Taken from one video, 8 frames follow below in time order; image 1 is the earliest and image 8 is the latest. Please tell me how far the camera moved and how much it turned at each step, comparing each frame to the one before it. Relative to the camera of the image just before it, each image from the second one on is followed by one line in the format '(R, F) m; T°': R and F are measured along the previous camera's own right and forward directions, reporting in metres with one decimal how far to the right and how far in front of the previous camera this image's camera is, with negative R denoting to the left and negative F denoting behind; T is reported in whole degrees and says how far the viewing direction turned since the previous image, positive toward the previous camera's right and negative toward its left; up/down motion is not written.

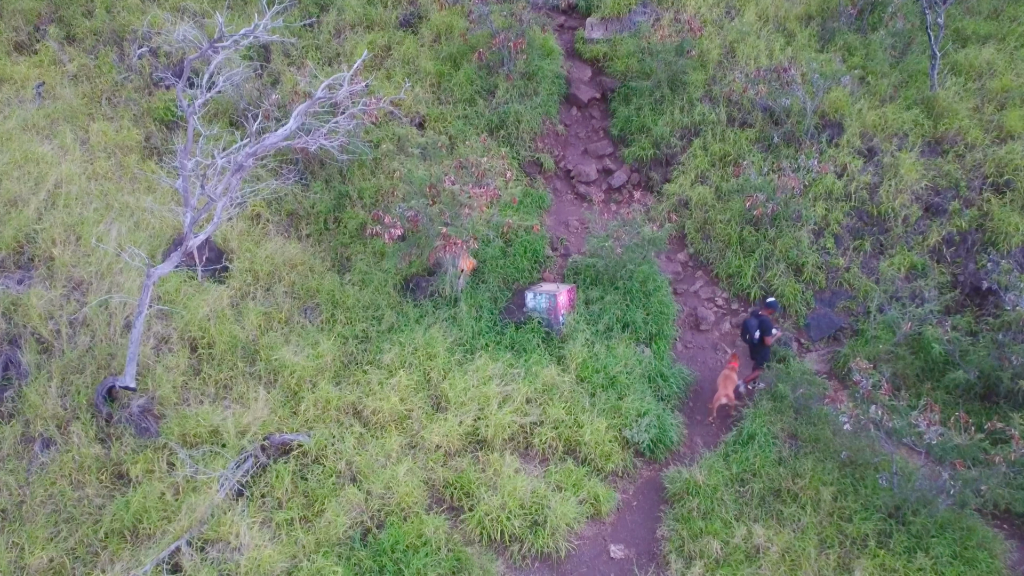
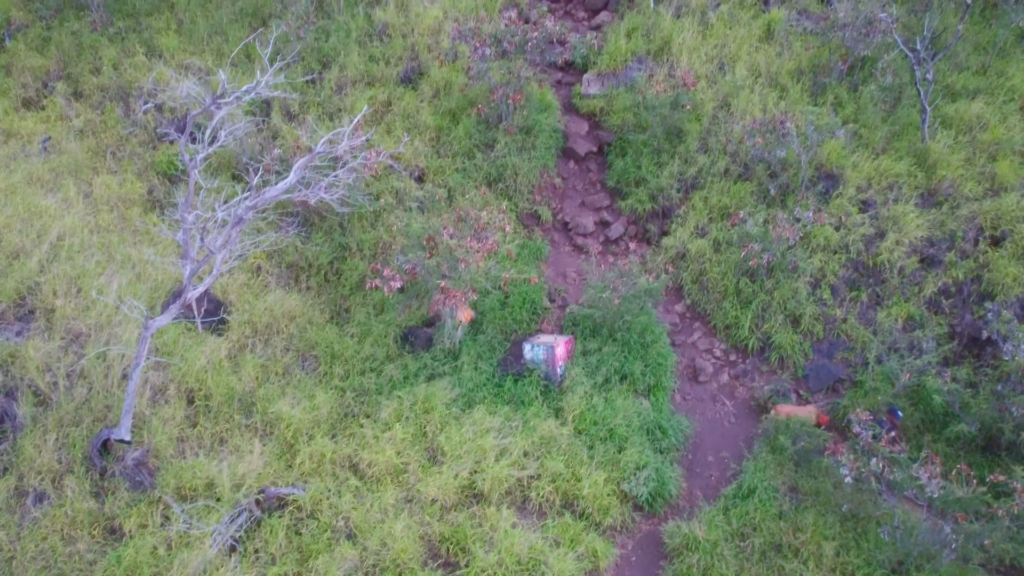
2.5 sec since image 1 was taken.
(0.0, 0.0) m; 0°
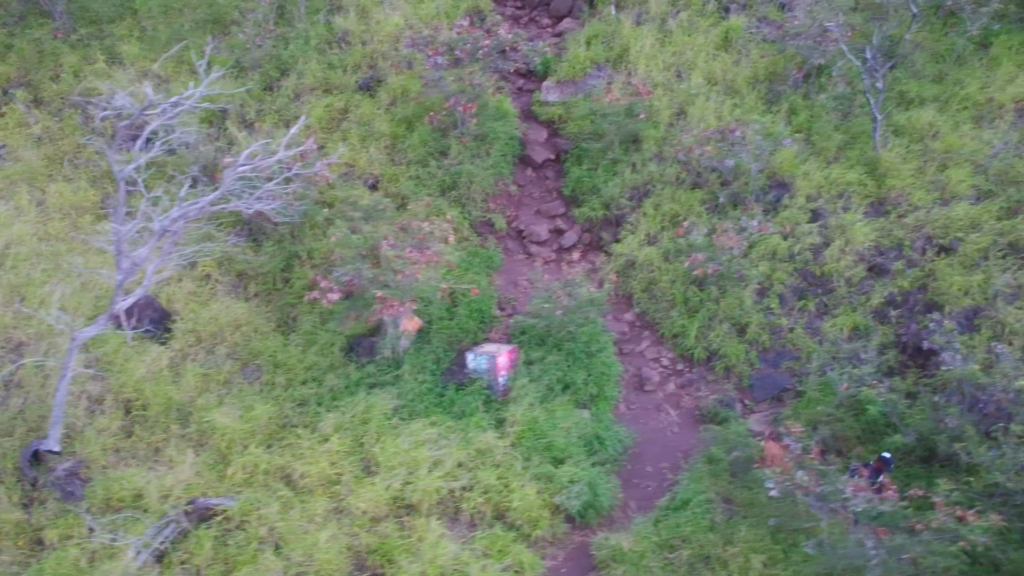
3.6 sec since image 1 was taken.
(+0.5, 0.0) m; 0°
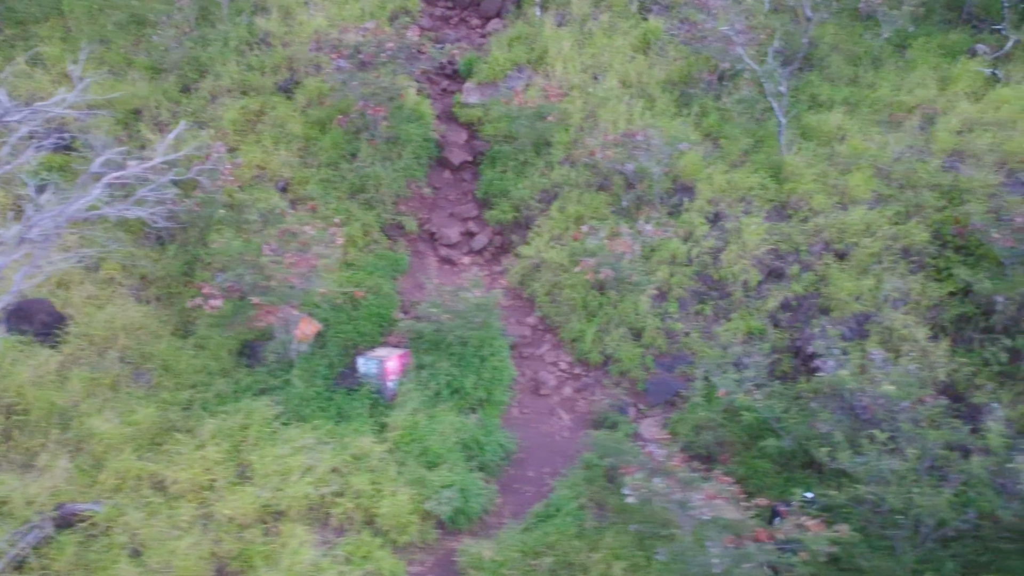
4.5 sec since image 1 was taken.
(+0.9, 0.0) m; 0°
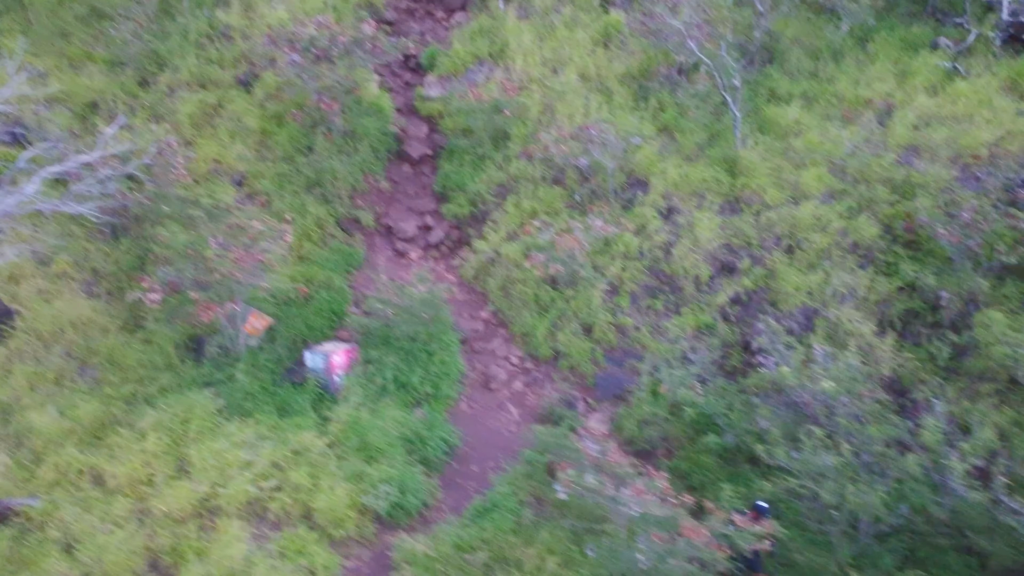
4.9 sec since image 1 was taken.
(+0.4, 0.0) m; 0°
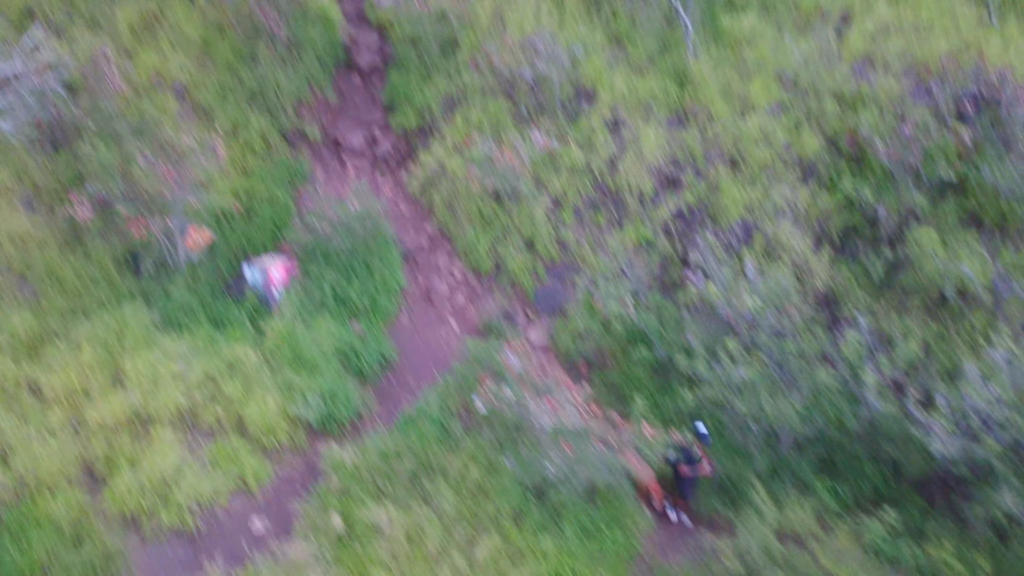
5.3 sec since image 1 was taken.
(+0.5, 0.0) m; 0°
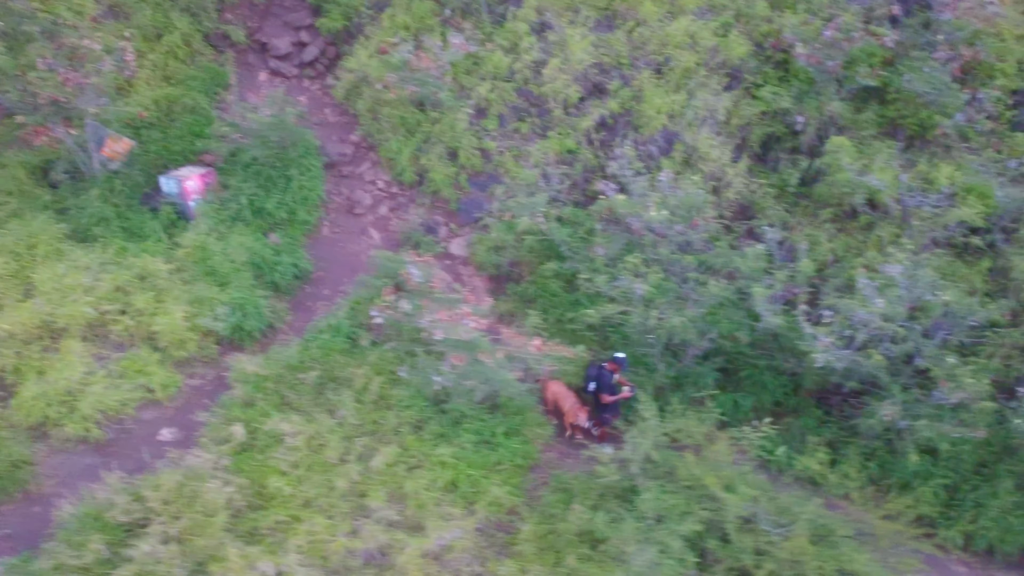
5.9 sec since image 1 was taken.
(+0.7, 0.0) m; 0°
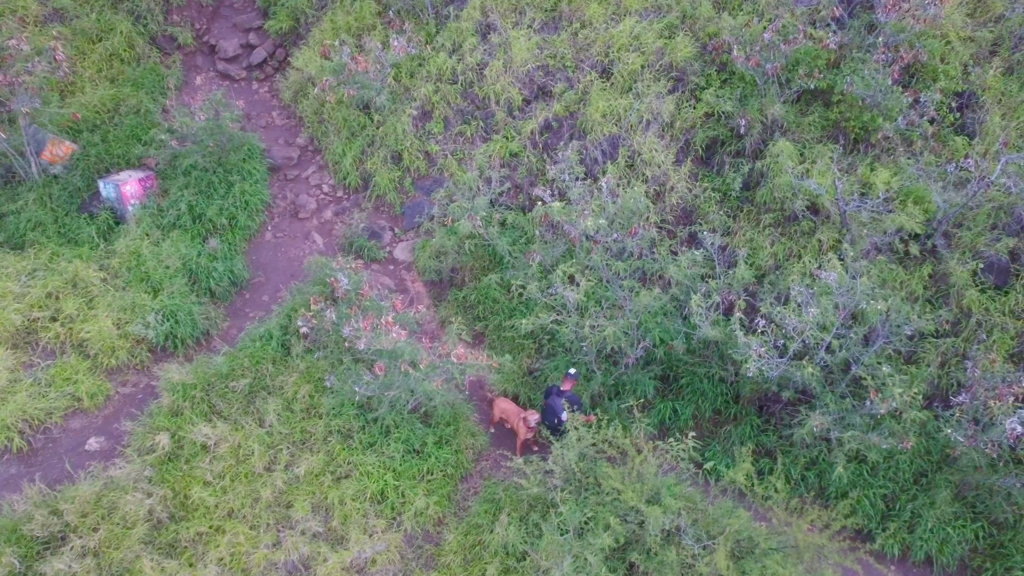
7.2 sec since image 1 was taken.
(+0.4, +0.1) m; 0°
